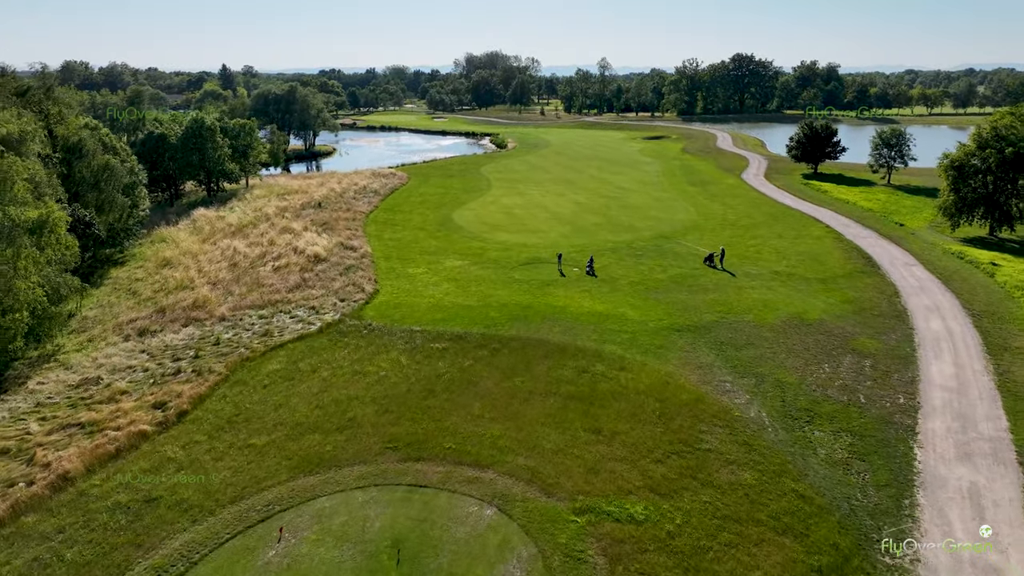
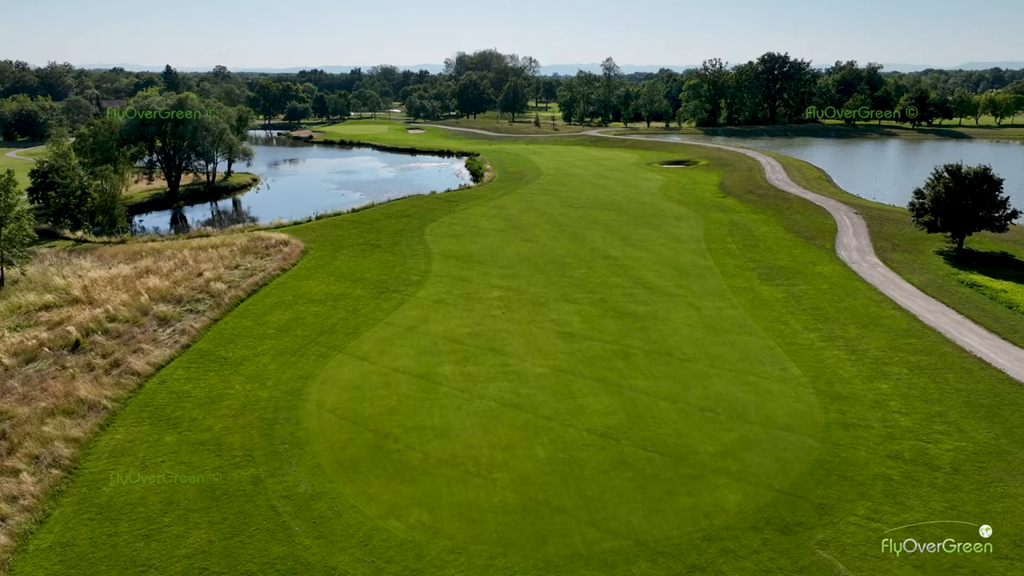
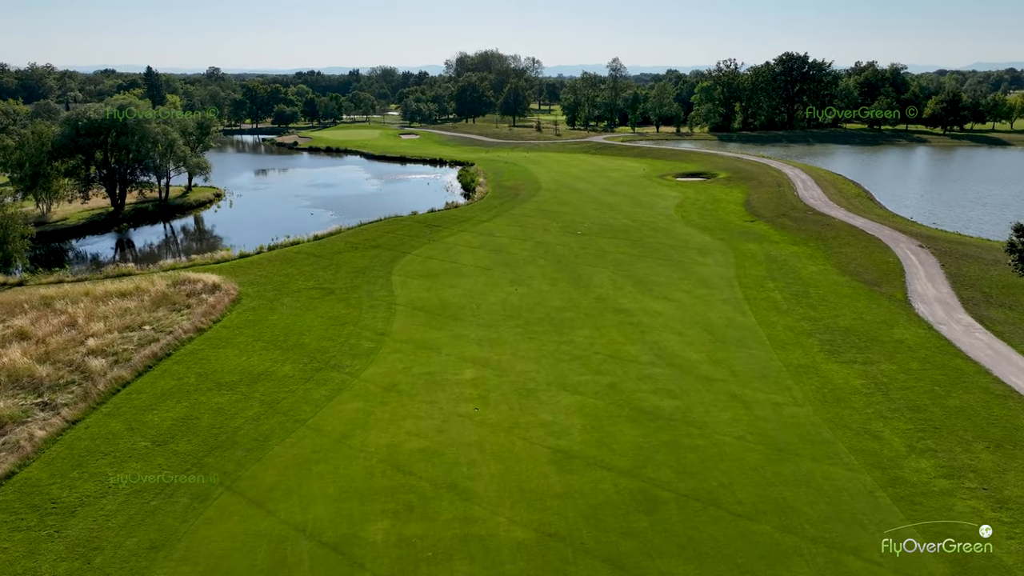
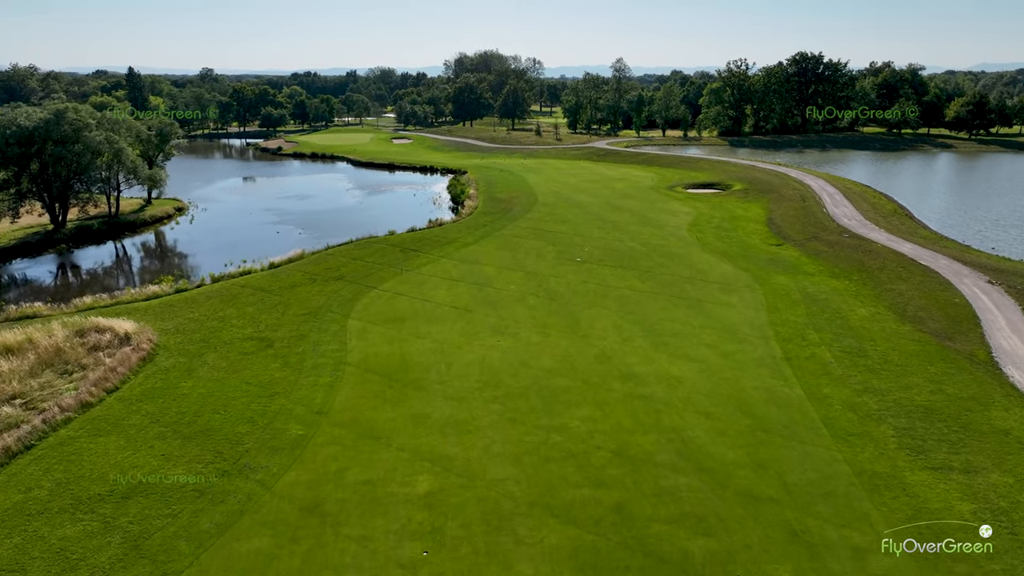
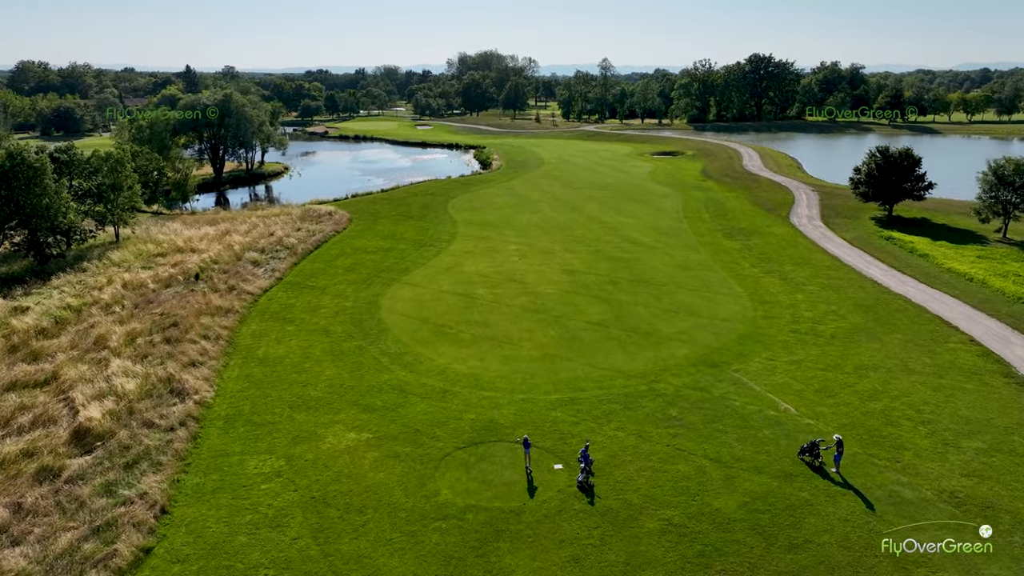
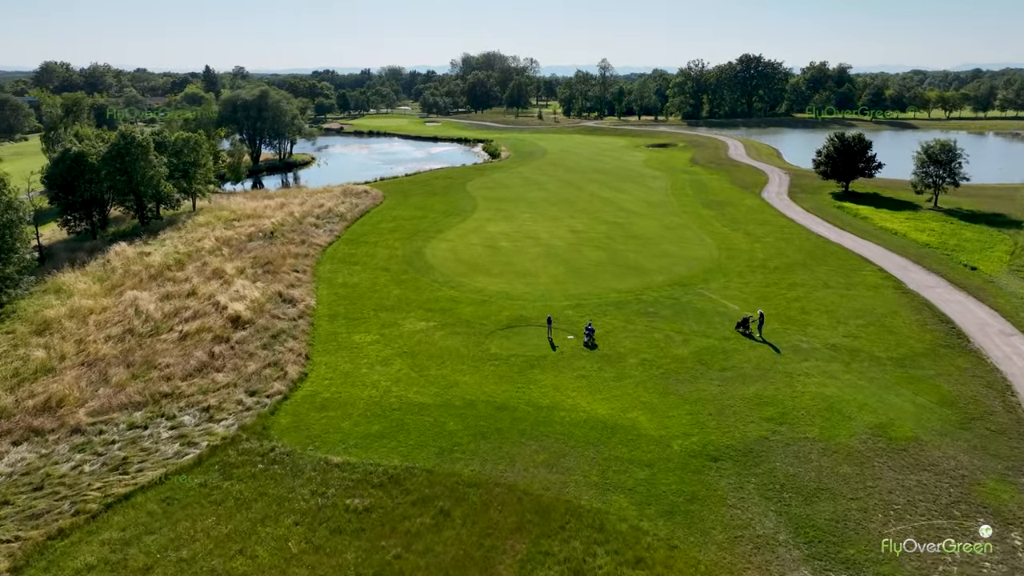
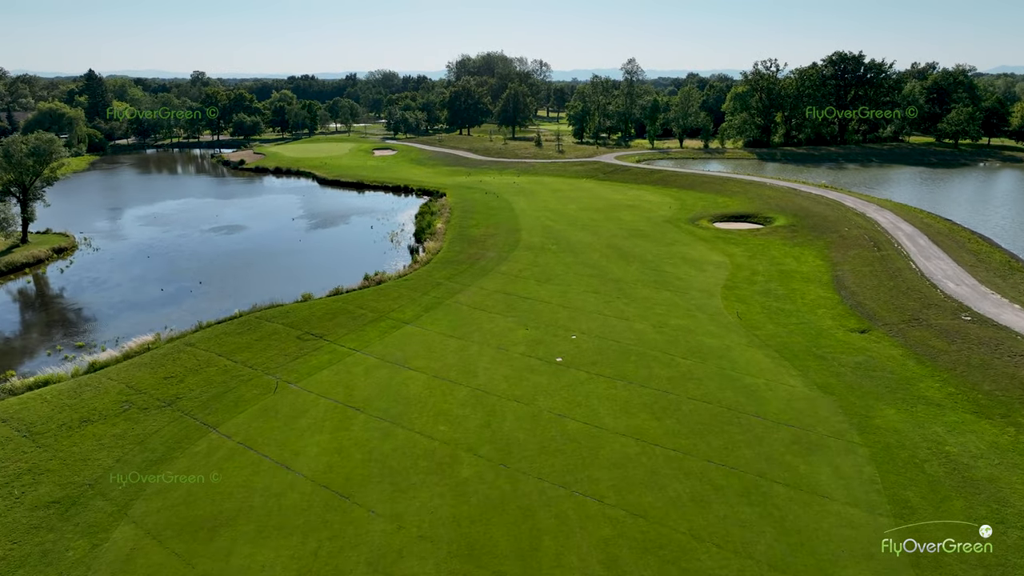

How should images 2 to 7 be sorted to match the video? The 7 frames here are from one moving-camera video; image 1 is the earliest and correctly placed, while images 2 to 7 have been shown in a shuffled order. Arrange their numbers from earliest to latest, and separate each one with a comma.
6, 5, 2, 3, 4, 7
